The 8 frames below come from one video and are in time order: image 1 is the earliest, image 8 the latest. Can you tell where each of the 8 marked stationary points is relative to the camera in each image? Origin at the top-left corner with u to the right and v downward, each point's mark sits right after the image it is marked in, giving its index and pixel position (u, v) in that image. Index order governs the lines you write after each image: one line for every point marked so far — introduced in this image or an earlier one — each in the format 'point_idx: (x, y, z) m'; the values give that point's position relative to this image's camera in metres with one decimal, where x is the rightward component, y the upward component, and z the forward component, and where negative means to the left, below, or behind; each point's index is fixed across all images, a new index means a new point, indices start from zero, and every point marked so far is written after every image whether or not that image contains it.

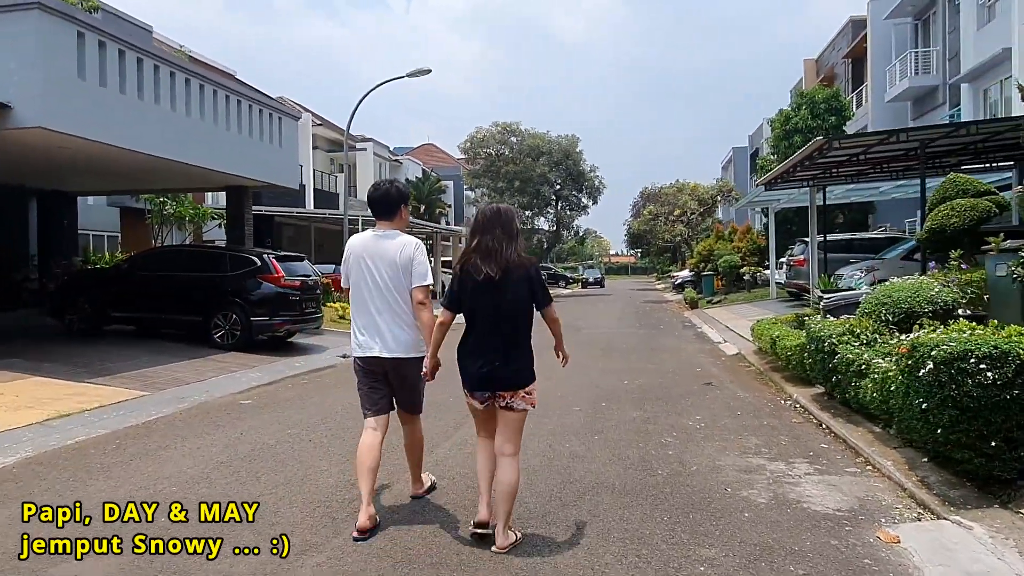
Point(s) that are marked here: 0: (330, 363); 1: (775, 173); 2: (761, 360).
0: (-3.3, -1.3, +13.1) m
1: (+6.3, +2.8, +17.7) m
2: (+4.1, -1.2, +12.0) m
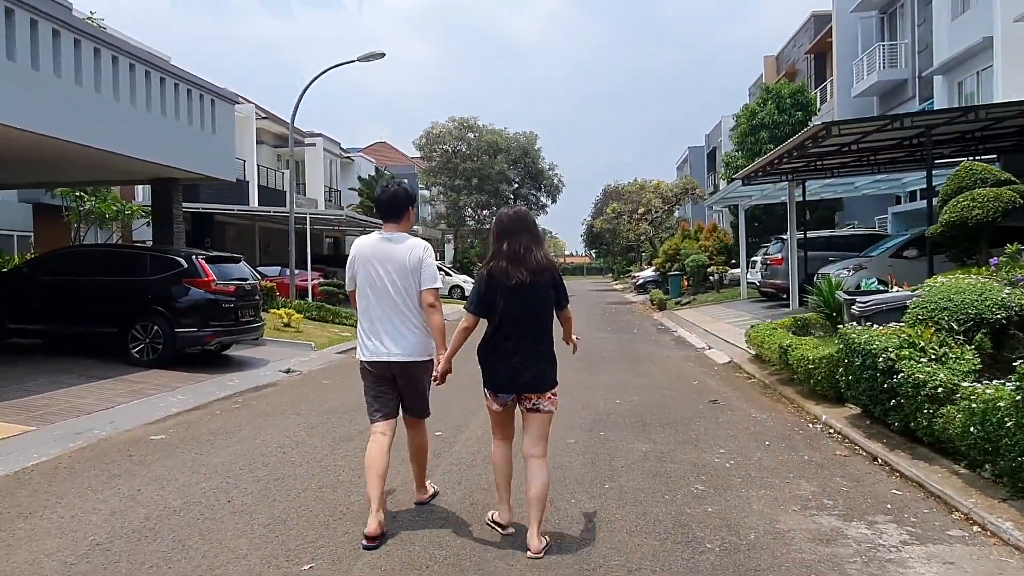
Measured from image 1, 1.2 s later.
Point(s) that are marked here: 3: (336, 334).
0: (-3.8, -1.4, +11.4) m
1: (+5.5, +2.8, +16.5) m
2: (+3.6, -1.2, +10.7) m
3: (-4.1, -1.1, +17.0) m
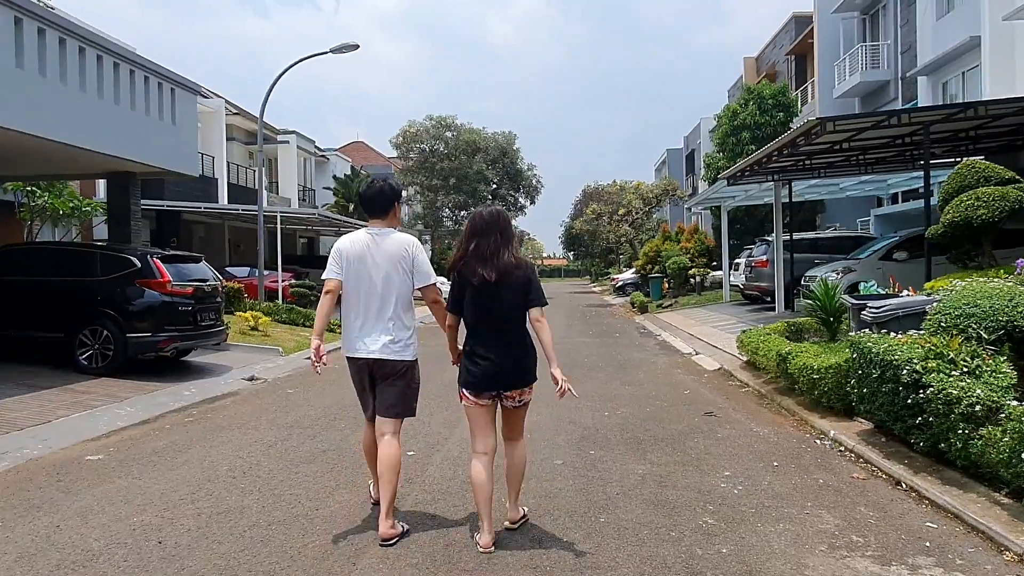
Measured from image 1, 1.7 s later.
0: (-4.1, -1.5, +10.6) m
1: (+5.0, +2.7, +16.0) m
2: (+3.3, -1.3, +10.1) m
3: (-4.6, -1.1, +16.1) m
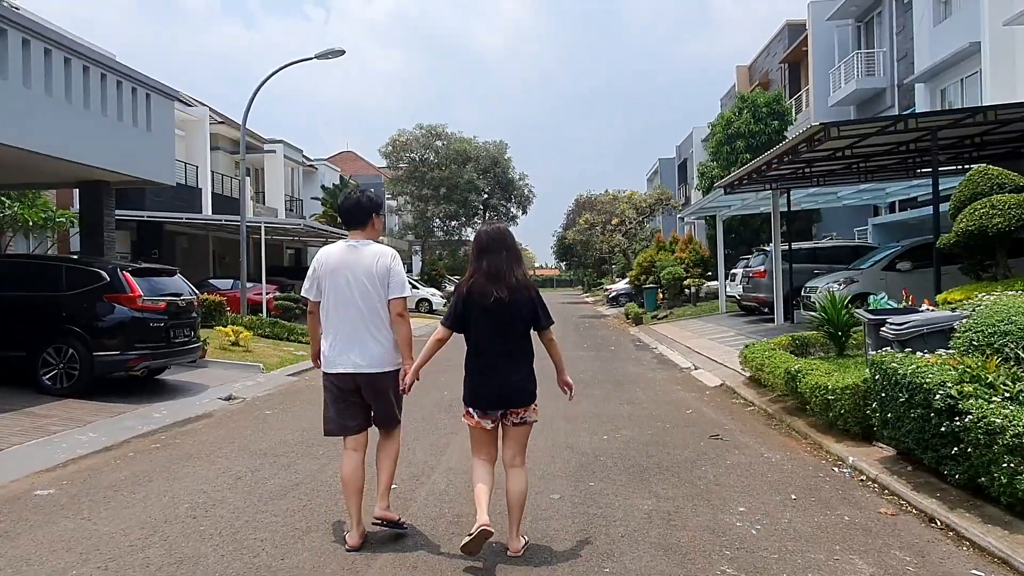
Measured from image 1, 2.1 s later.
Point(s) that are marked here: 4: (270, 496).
0: (-4.2, -1.7, +10.0) m
1: (+4.9, +2.5, +15.6) m
2: (+3.2, -1.4, +9.6) m
3: (-4.8, -1.4, +15.5) m
4: (-1.8, -1.6, +5.6) m
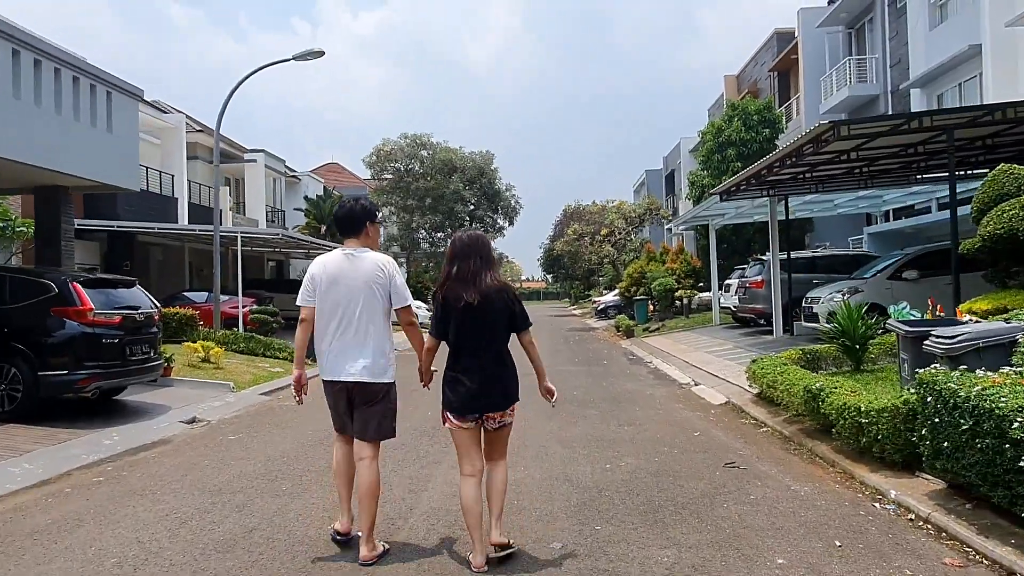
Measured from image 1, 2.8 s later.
0: (-4.3, -1.8, +9.1) m
1: (+4.6, +2.3, +14.9) m
2: (+3.1, -1.5, +8.8) m
3: (-5.0, -1.6, +14.6) m
4: (-1.9, -1.6, +4.7) m
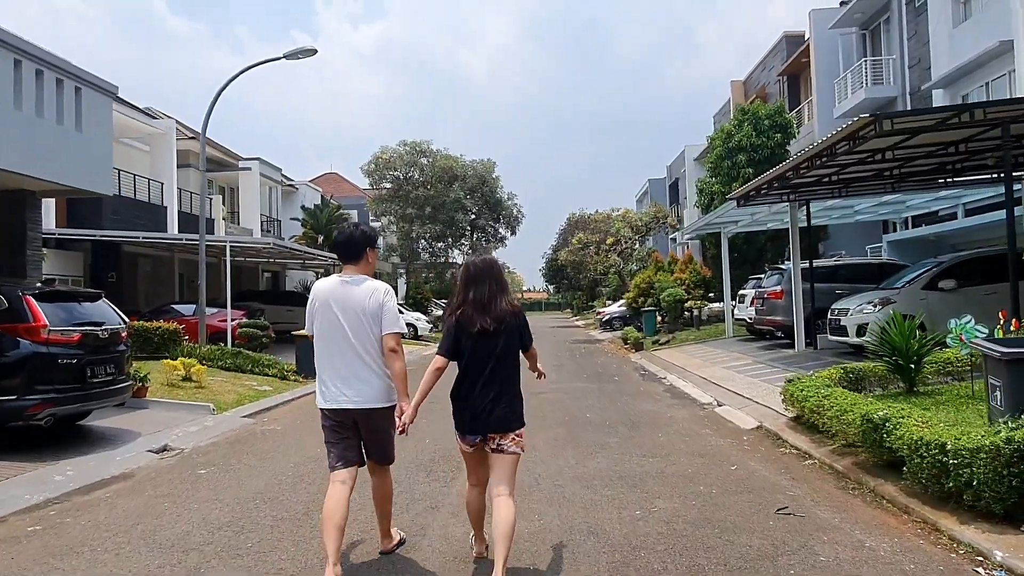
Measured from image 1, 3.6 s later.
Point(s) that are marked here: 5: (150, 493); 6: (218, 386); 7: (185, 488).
0: (-4.2, -2.0, +8.0) m
1: (+4.7, +2.0, +13.9) m
2: (+3.2, -1.7, +7.7) m
3: (-4.9, -1.9, +13.5) m
4: (-1.8, -1.7, +3.6) m
5: (-3.4, -1.9, +6.8) m
6: (-5.3, -1.8, +13.2) m
7: (-3.1, -1.9, +7.0) m
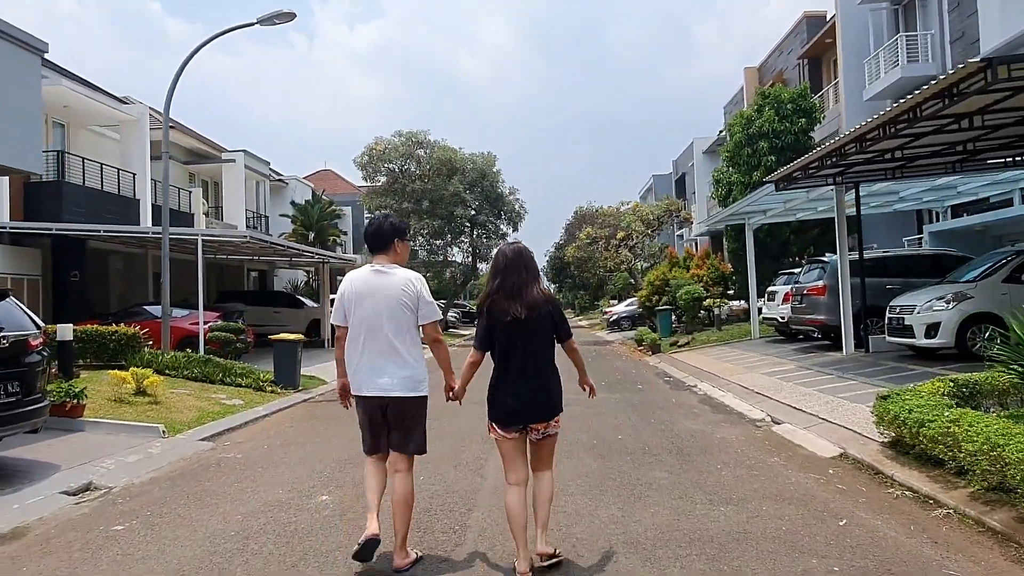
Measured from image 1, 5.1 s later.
0: (-4.0, -1.9, +6.1) m
1: (+4.8, +2.1, +12.0) m
2: (+3.4, -1.6, +5.8) m
3: (-4.7, -1.8, +11.6) m
4: (-1.6, -1.7, +1.7) m
5: (-3.2, -1.9, +4.9) m
6: (-5.1, -1.7, +11.2) m
7: (-3.0, -1.9, +5.0) m
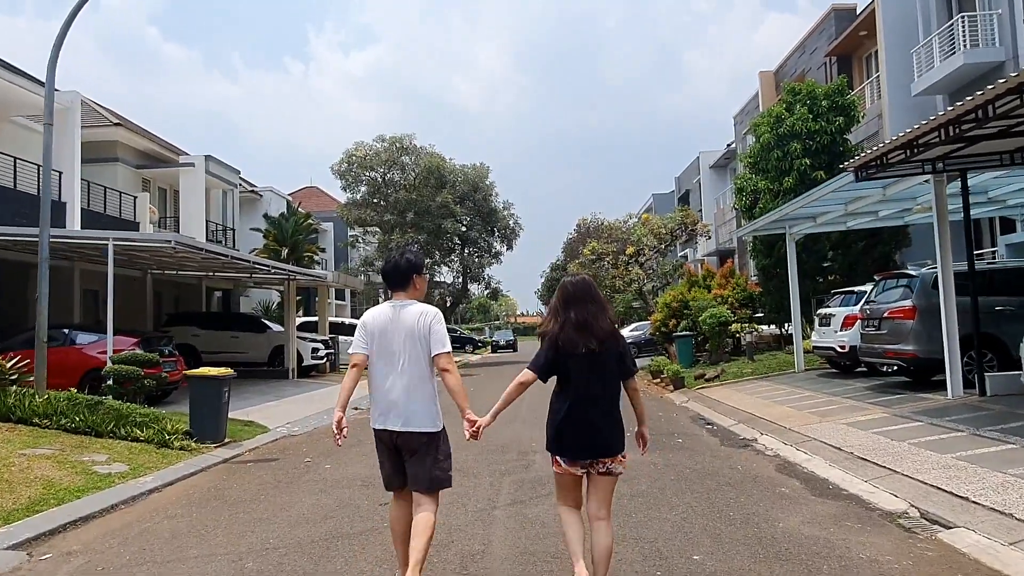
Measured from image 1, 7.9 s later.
0: (-4.0, -1.9, +2.5) m
1: (+4.8, +1.9, +8.6) m
2: (+3.4, -1.6, +2.3) m
3: (-4.7, -2.0, +8.0) m
4: (-1.5, -1.5, -1.9) m
5: (-3.2, -1.8, +1.3) m
6: (-5.2, -1.9, +7.6) m
7: (-2.9, -1.8, +1.4) m
